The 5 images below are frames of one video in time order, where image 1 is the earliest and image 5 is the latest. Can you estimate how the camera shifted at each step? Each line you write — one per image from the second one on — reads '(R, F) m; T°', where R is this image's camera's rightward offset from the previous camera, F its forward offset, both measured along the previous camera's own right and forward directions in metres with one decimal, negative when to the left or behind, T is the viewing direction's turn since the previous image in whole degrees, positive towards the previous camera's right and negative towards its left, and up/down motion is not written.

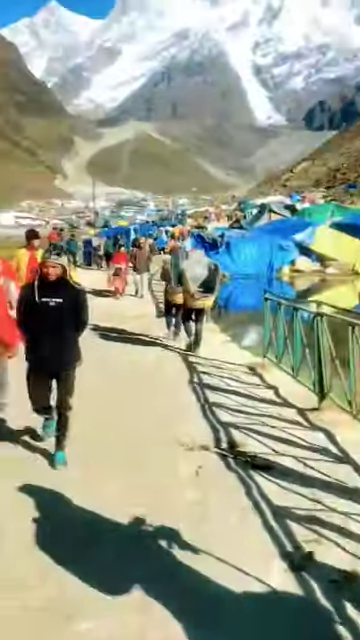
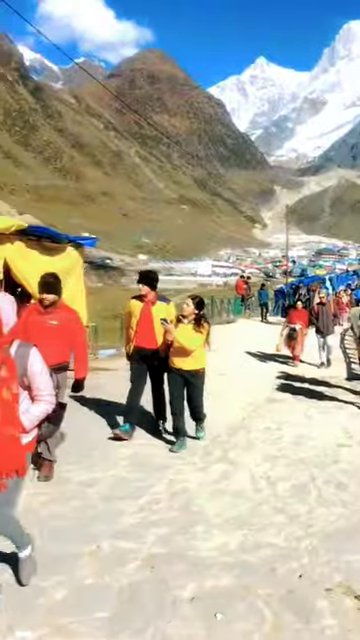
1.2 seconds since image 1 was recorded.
(+0.1, +2.1) m; -15°
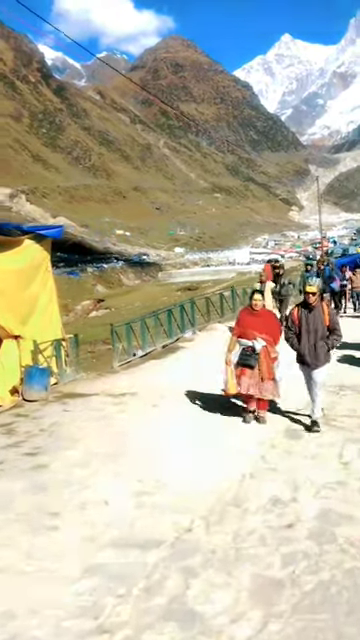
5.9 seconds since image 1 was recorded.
(+0.9, +3.8) m; -3°
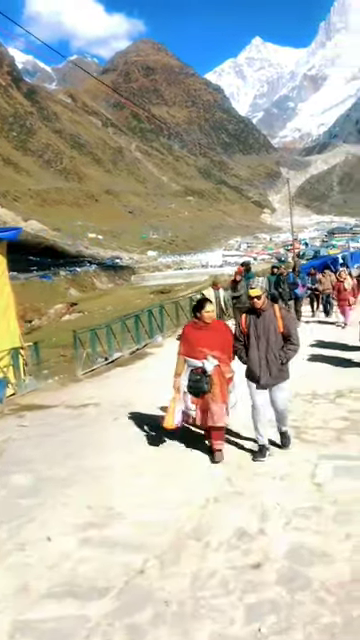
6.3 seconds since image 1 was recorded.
(+0.2, +0.7) m; +2°
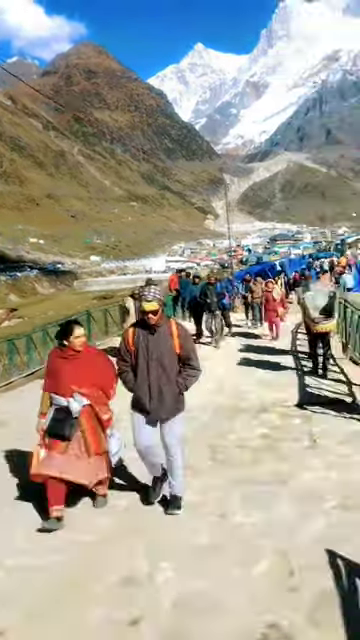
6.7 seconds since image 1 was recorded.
(+0.5, +0.6) m; +4°
